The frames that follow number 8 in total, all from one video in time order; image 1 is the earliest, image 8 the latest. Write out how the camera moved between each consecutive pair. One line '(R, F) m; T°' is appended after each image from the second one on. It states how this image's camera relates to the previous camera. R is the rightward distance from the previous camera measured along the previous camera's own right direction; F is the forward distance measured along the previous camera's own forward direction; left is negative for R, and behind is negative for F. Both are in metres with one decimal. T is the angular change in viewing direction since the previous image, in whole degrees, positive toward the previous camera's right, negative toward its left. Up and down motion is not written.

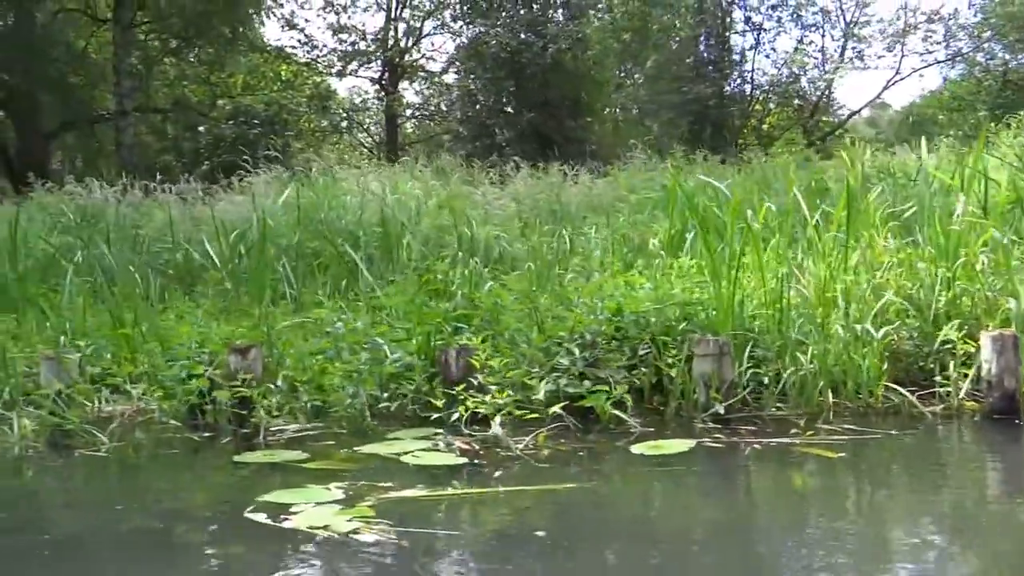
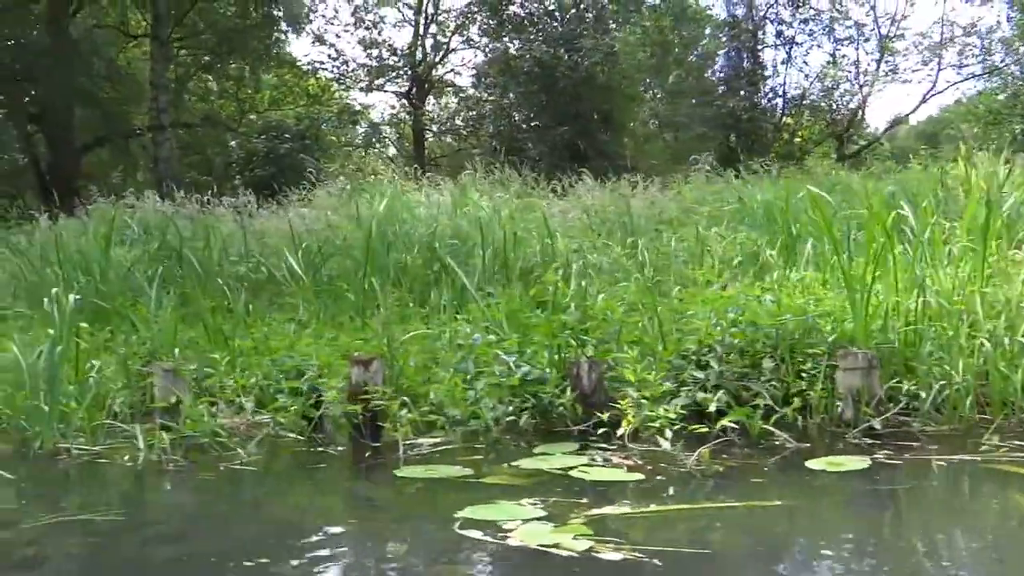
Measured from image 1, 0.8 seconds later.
(-0.4, +0.1) m; -1°
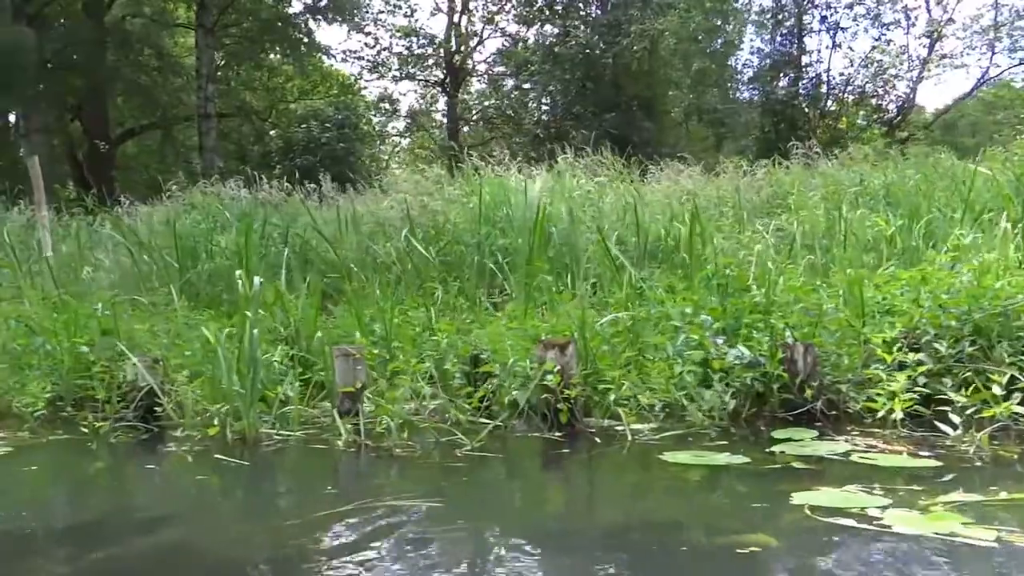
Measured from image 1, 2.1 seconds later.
(-0.7, +0.1) m; -1°
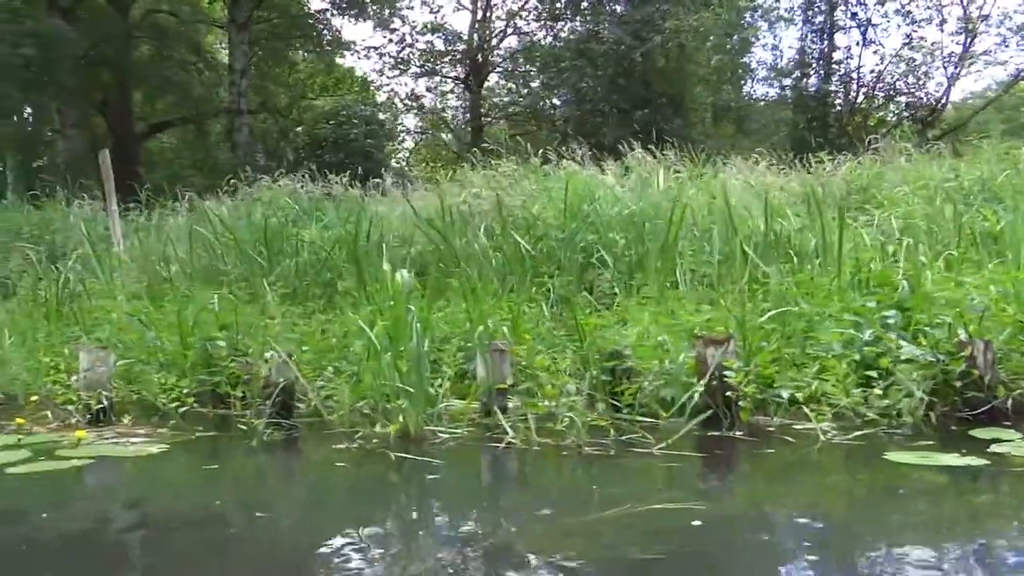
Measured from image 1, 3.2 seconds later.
(-0.5, +0.1) m; 0°
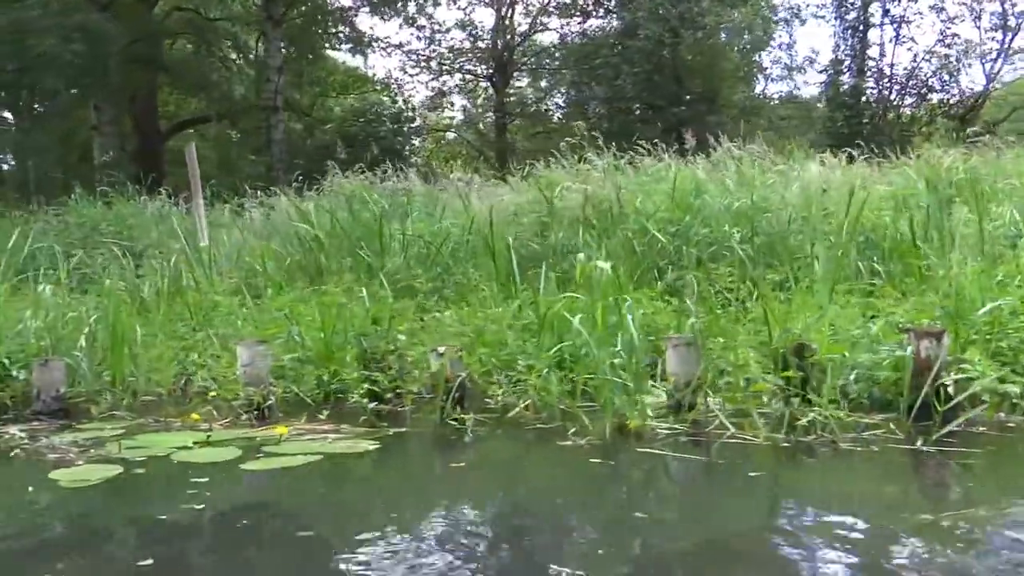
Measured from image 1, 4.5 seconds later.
(-0.7, +0.1) m; 0°
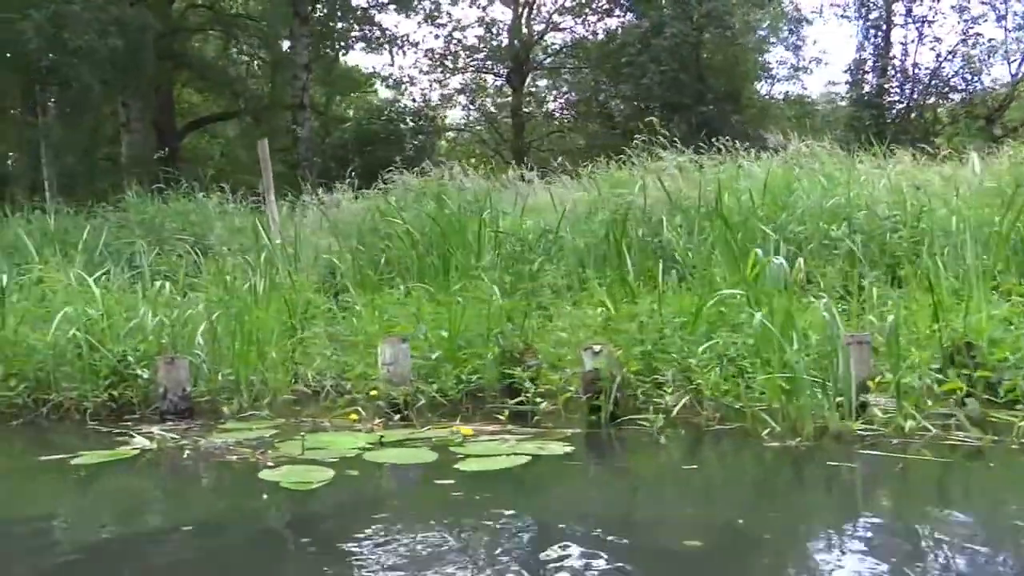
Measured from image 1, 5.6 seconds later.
(-0.6, +0.1) m; 0°
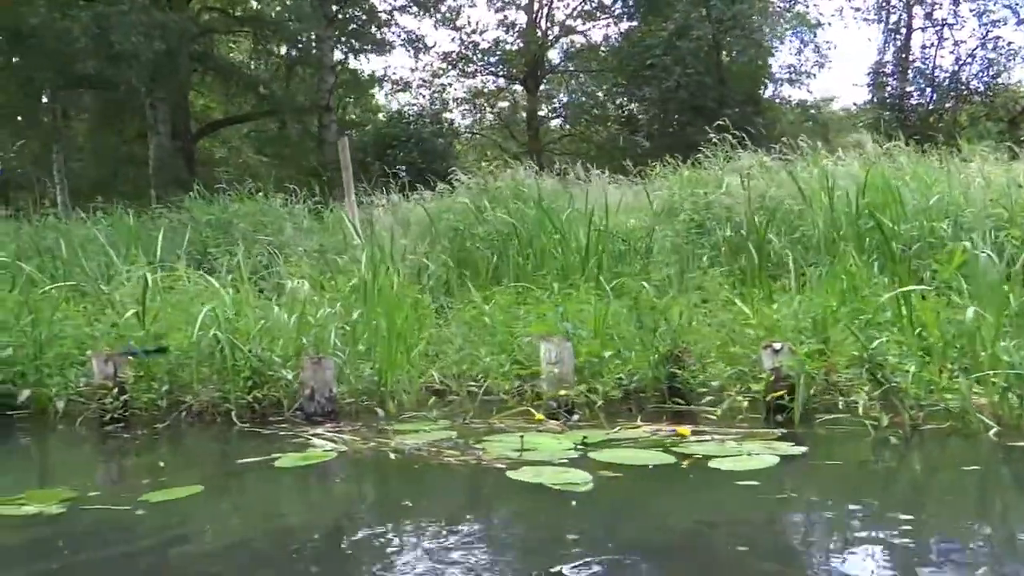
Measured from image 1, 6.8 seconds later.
(-0.7, +0.1) m; +1°
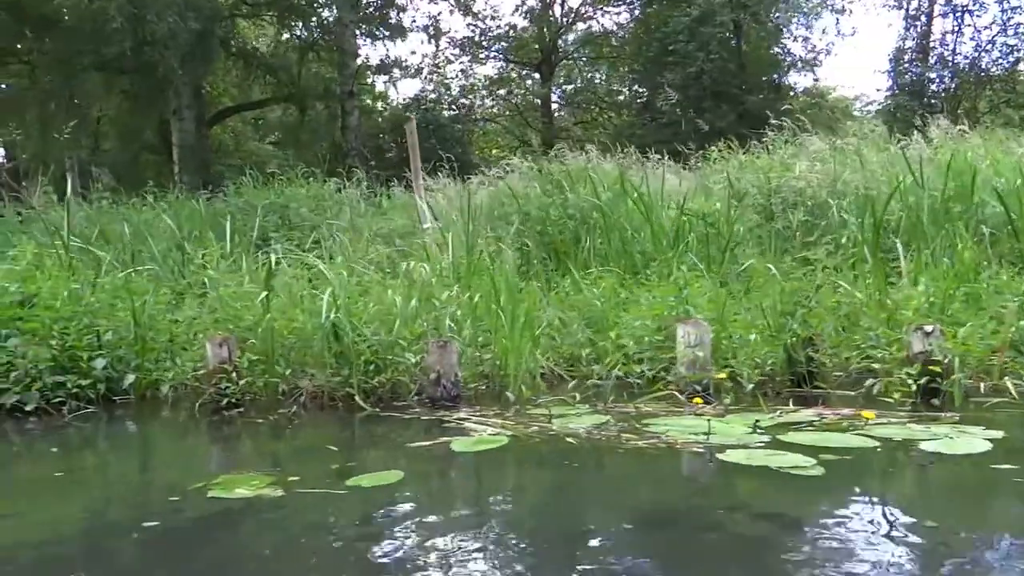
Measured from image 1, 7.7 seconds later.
(-0.5, +0.1) m; 0°
